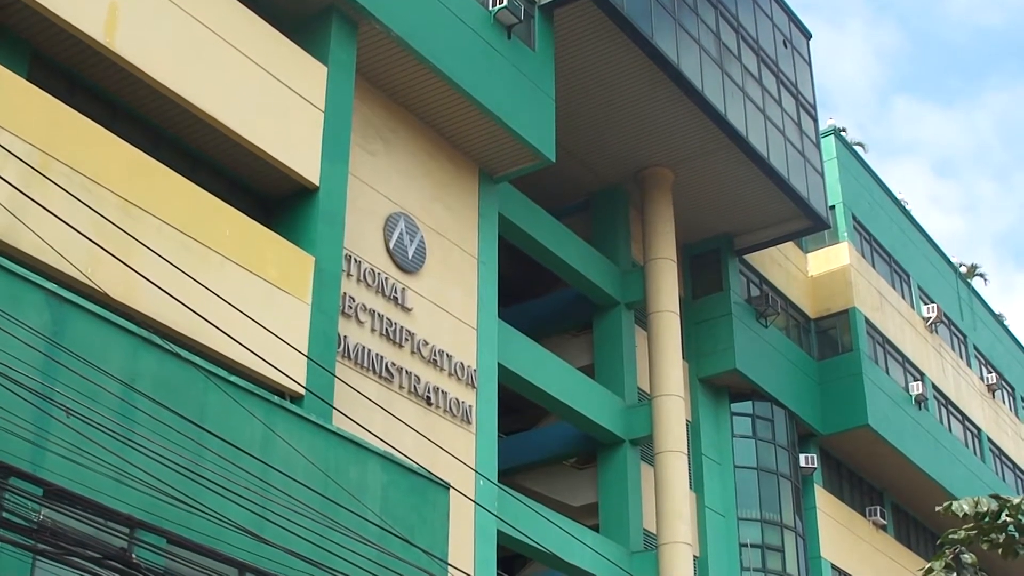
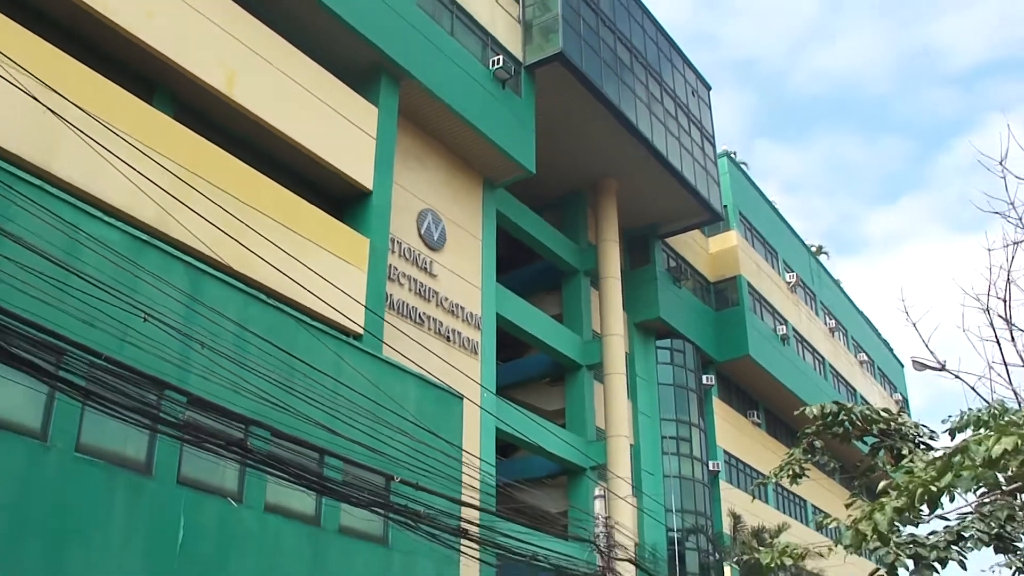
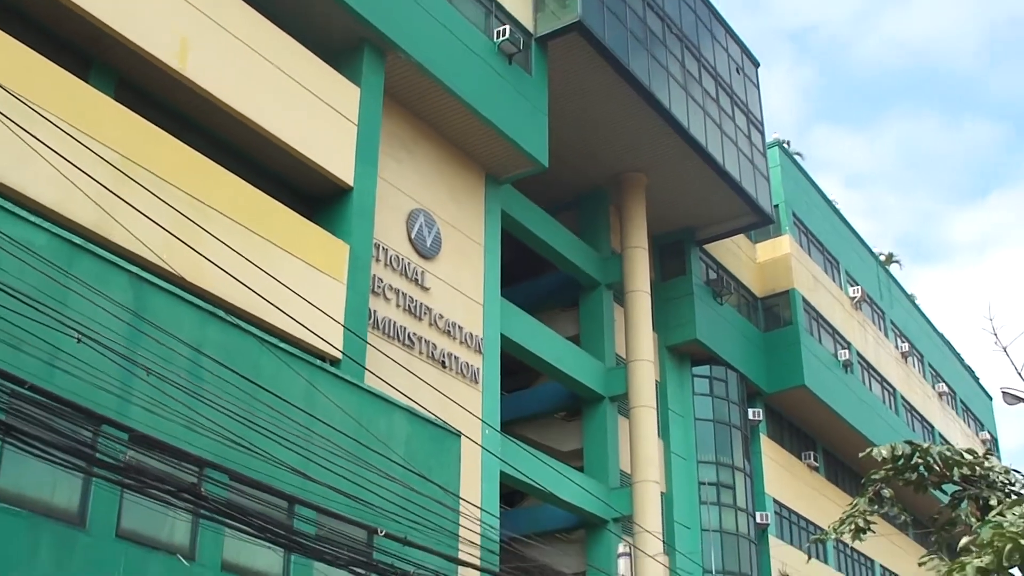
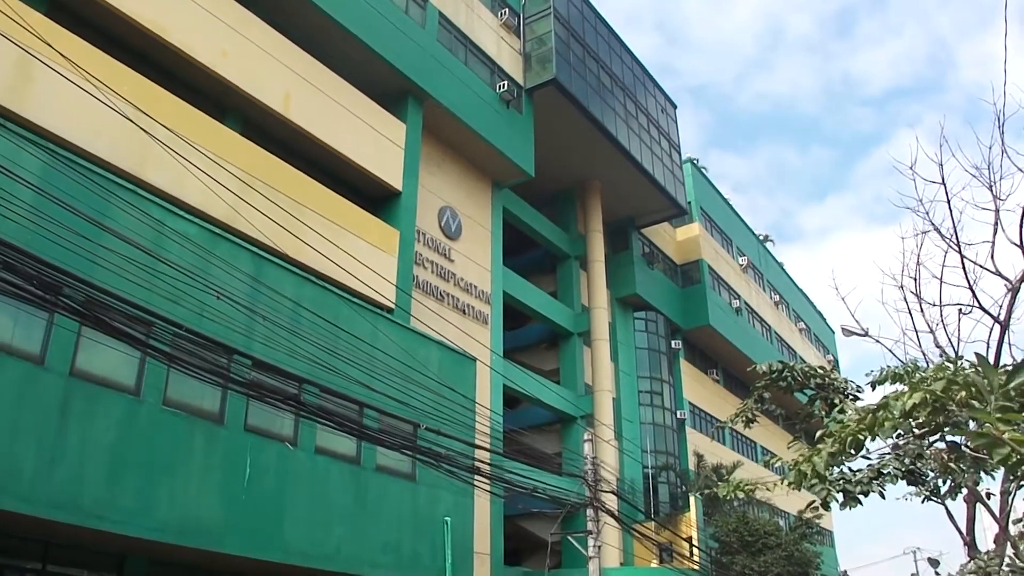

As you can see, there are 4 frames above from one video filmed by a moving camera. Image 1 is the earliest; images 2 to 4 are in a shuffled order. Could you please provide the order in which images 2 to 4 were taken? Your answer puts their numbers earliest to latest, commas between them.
3, 2, 4
